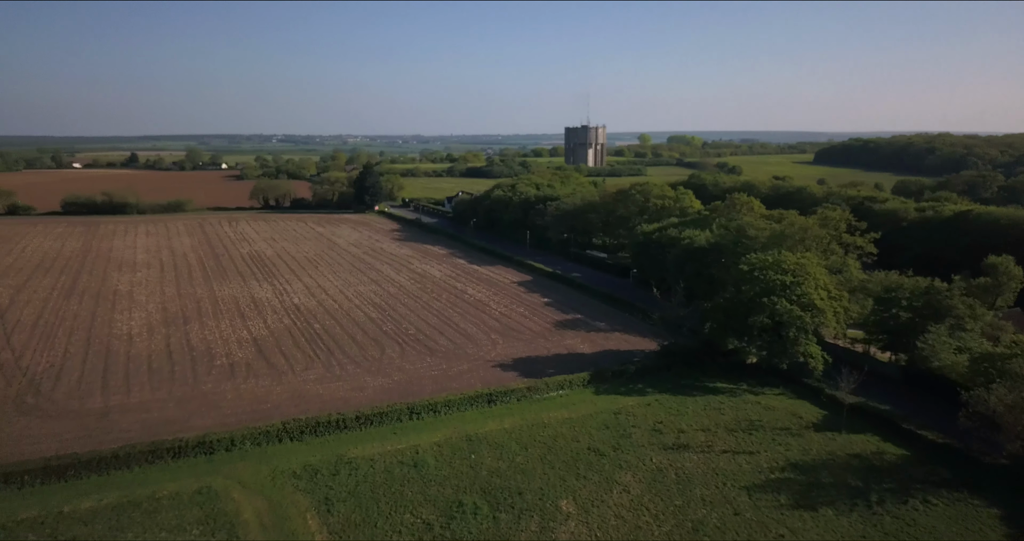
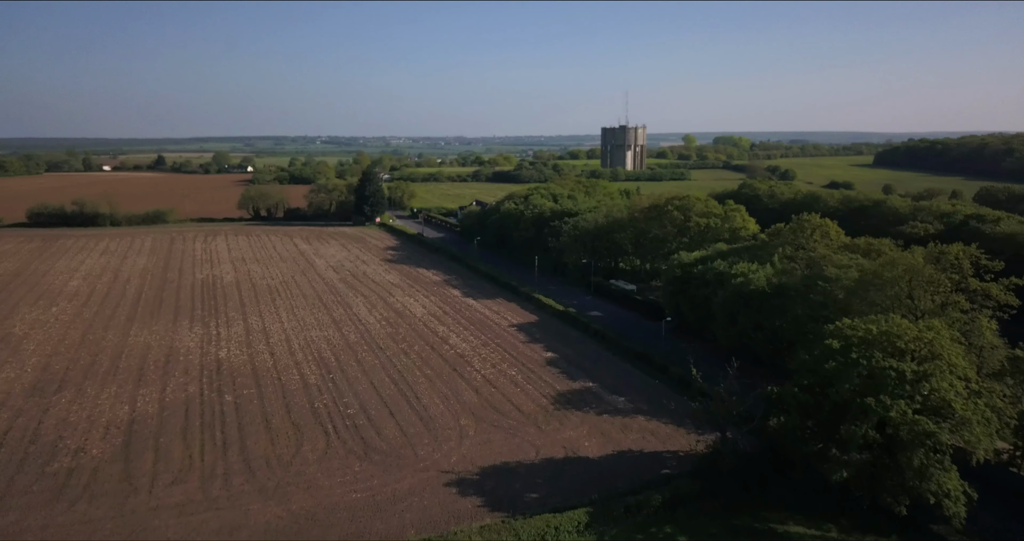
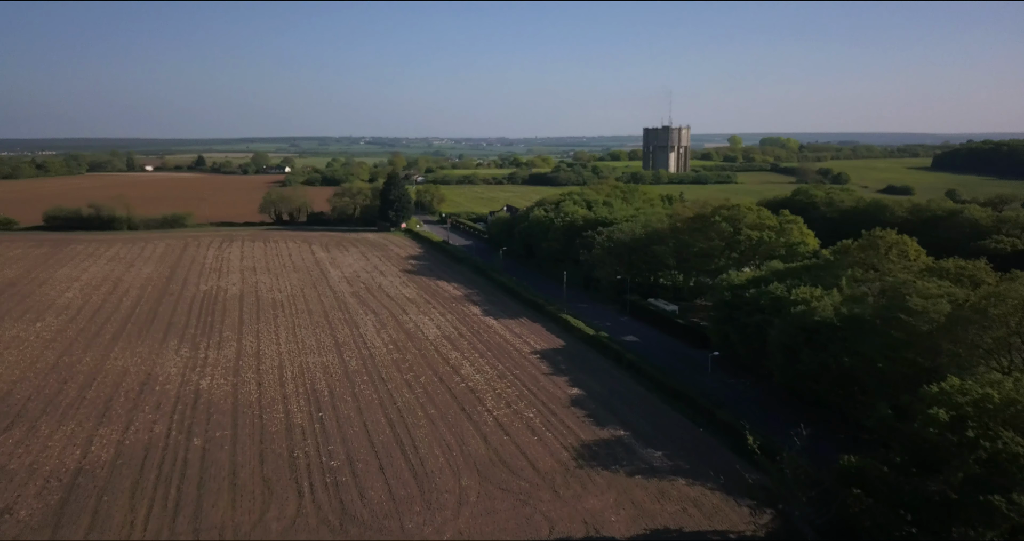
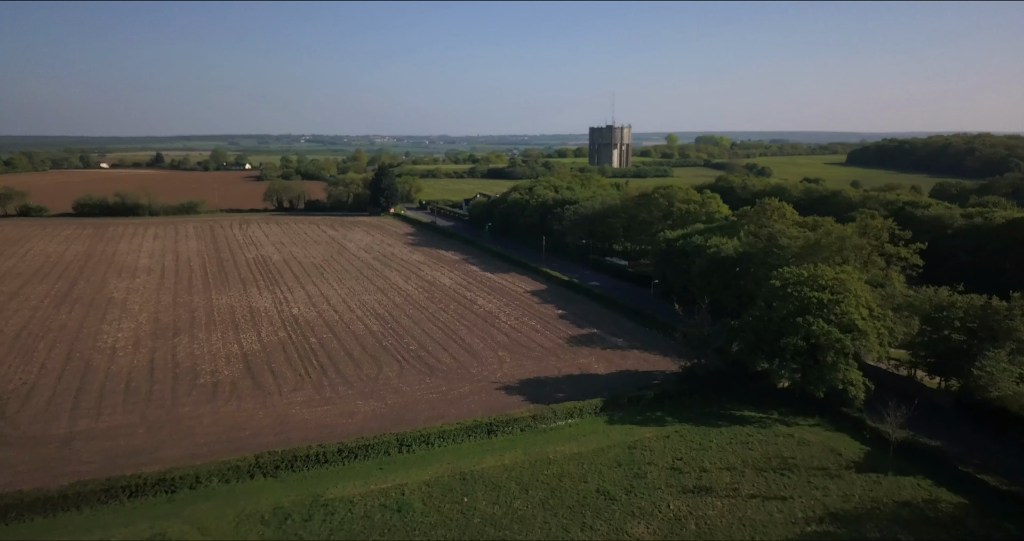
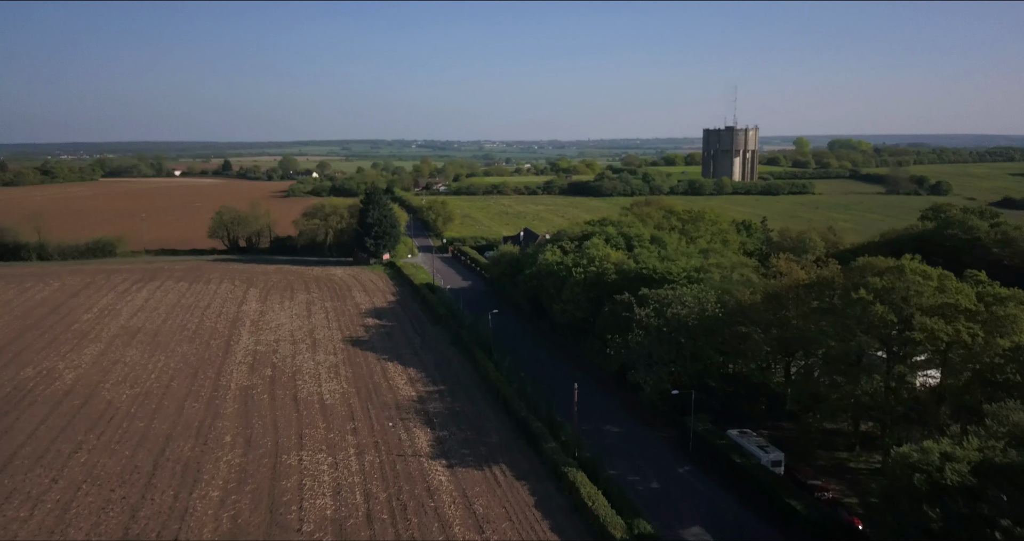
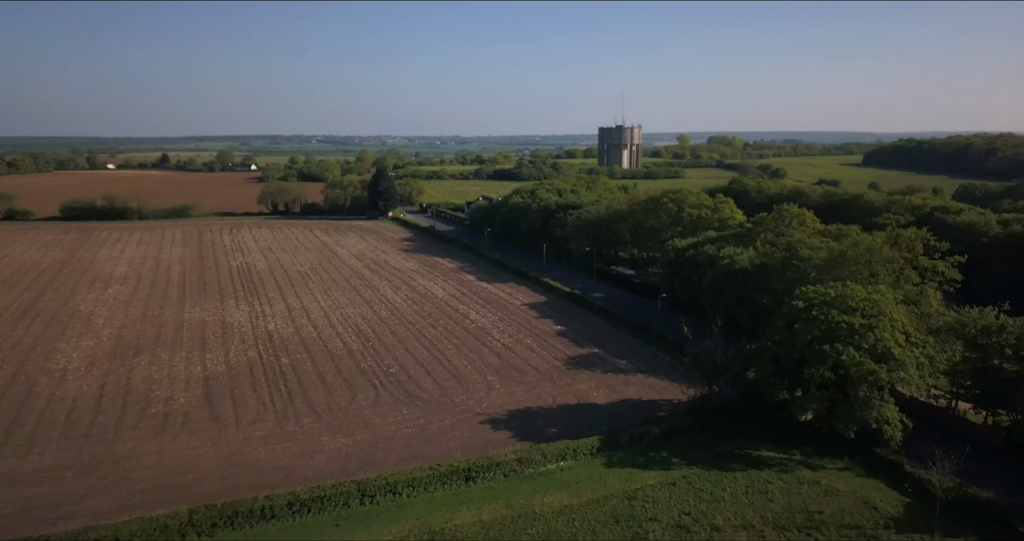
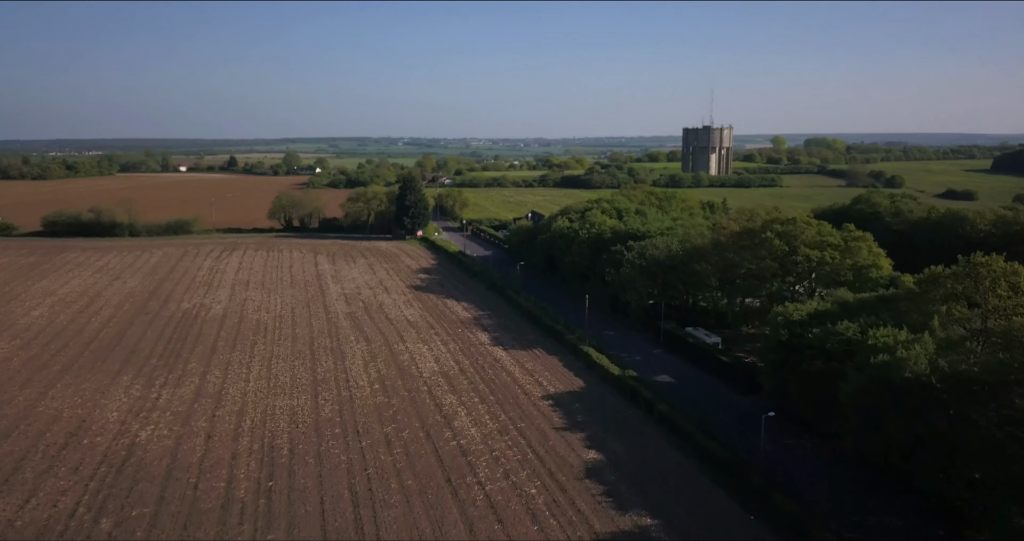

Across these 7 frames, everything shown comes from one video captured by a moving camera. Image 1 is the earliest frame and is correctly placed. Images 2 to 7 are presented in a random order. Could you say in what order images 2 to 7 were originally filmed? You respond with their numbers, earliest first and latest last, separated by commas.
4, 6, 2, 3, 7, 5
